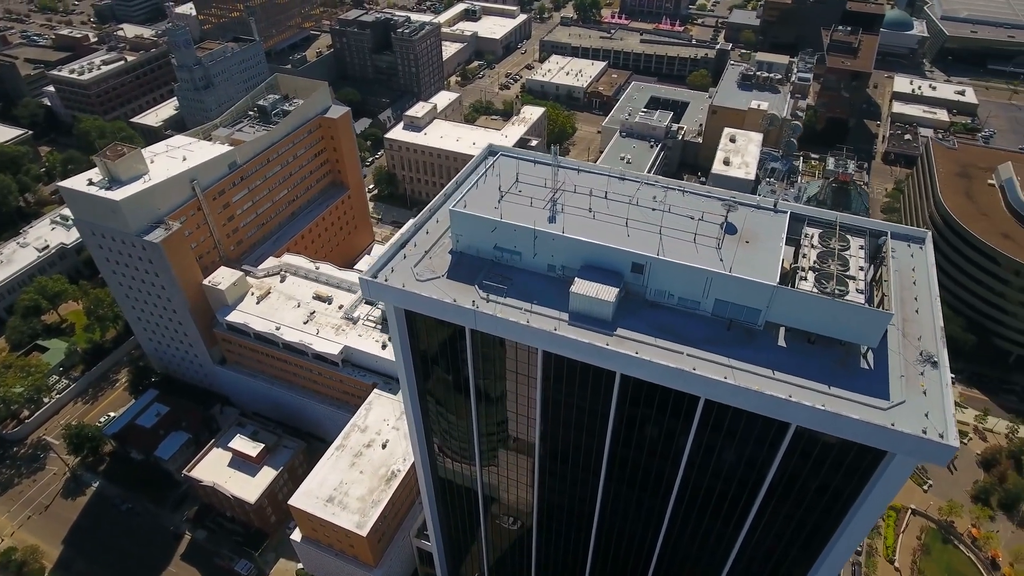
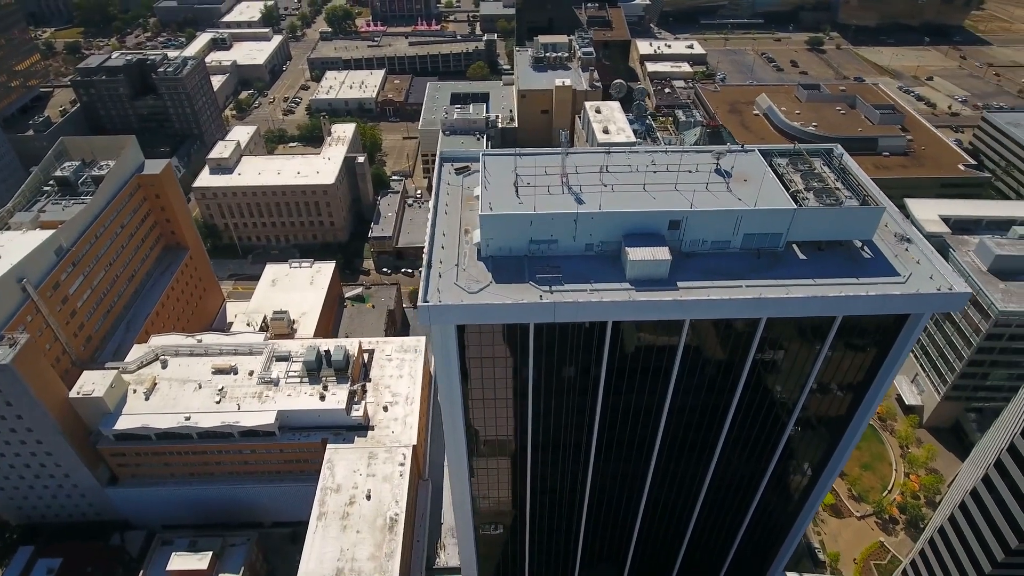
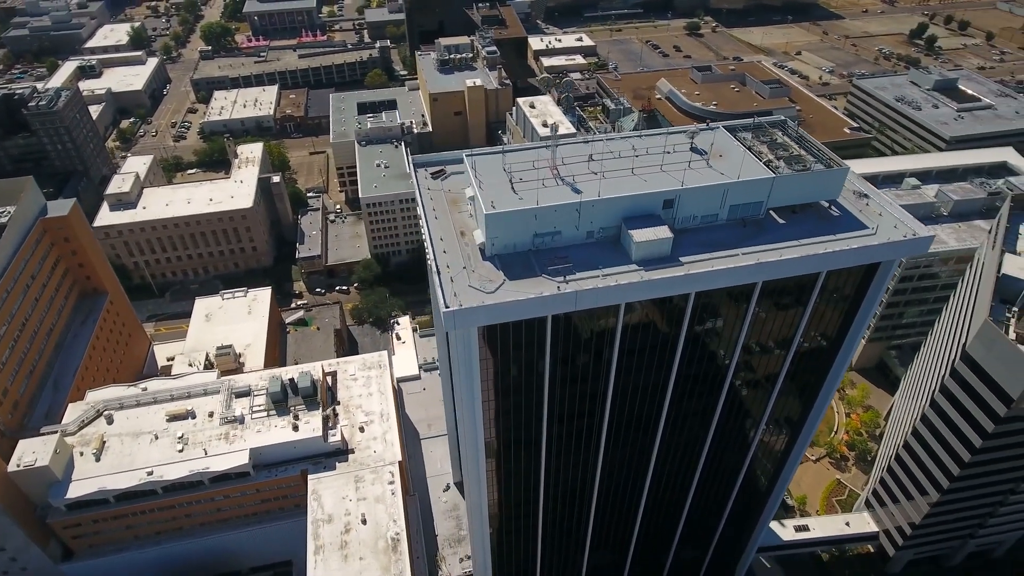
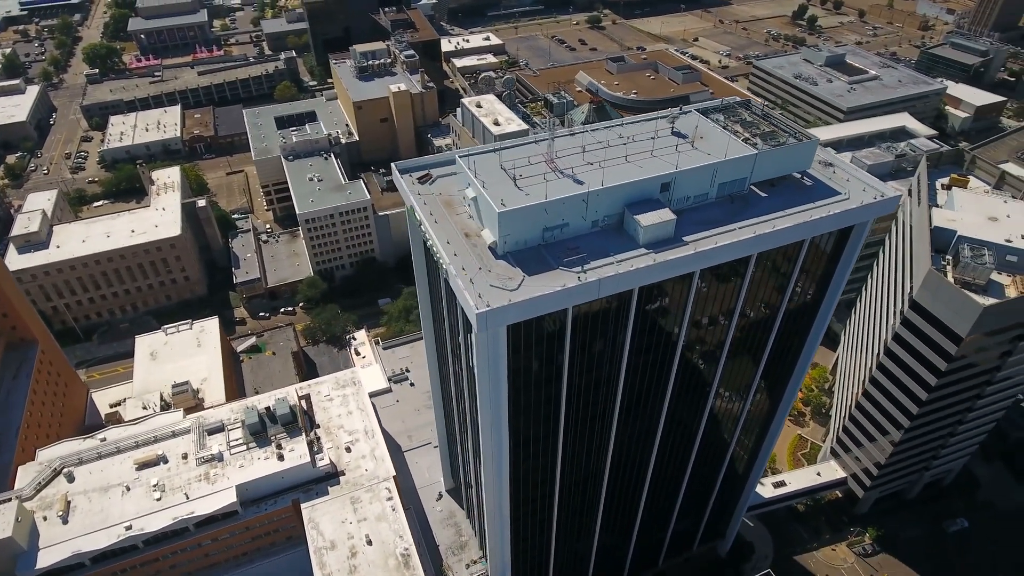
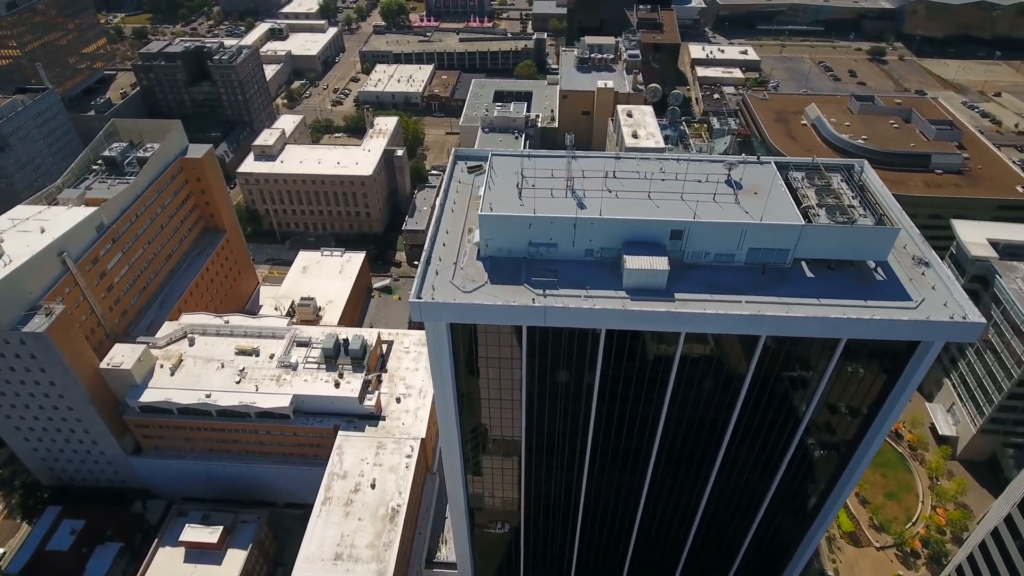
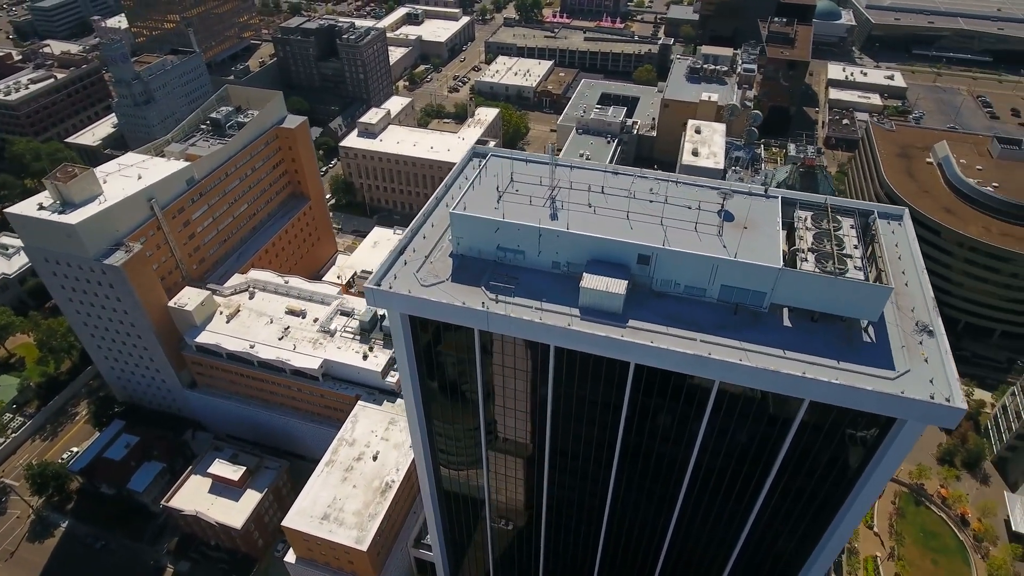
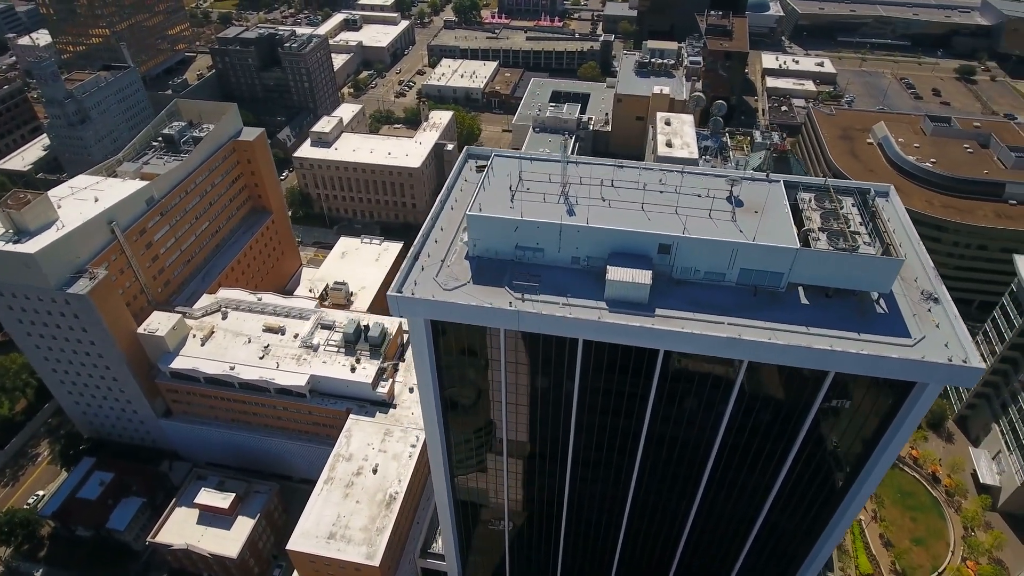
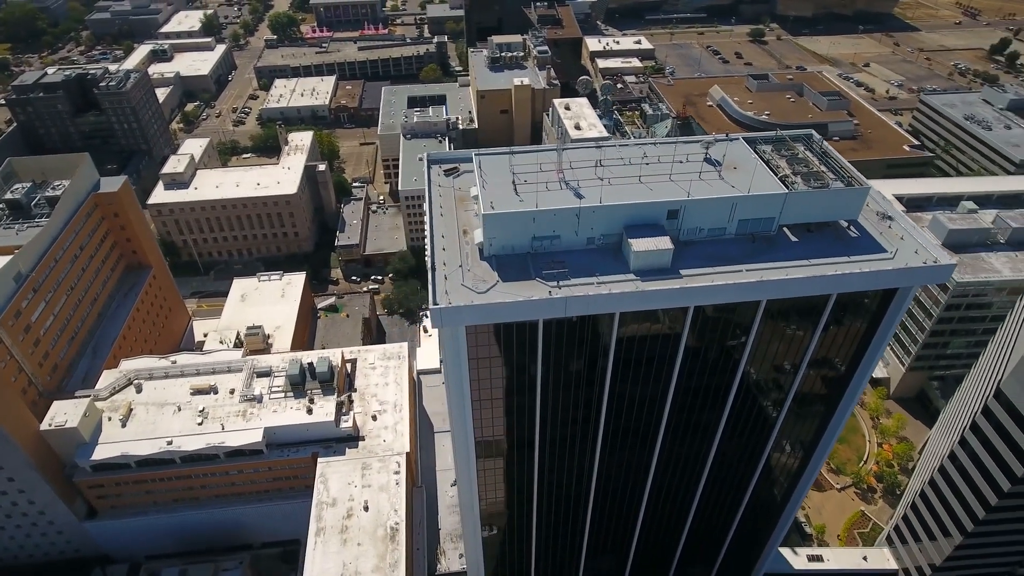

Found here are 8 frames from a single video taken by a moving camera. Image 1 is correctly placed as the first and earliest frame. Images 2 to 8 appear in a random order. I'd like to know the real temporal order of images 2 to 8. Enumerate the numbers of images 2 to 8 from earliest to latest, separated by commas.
6, 7, 5, 2, 8, 3, 4
